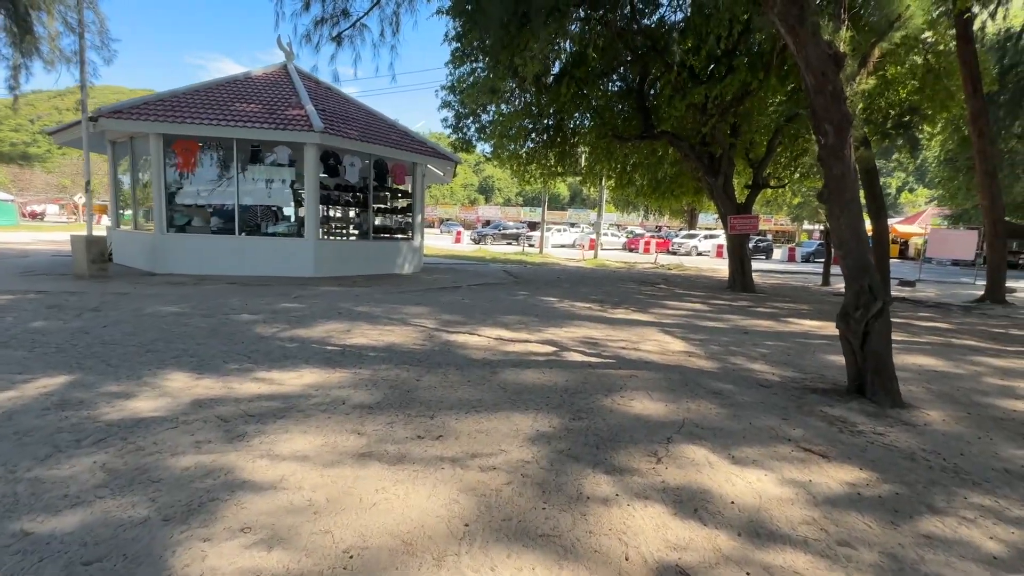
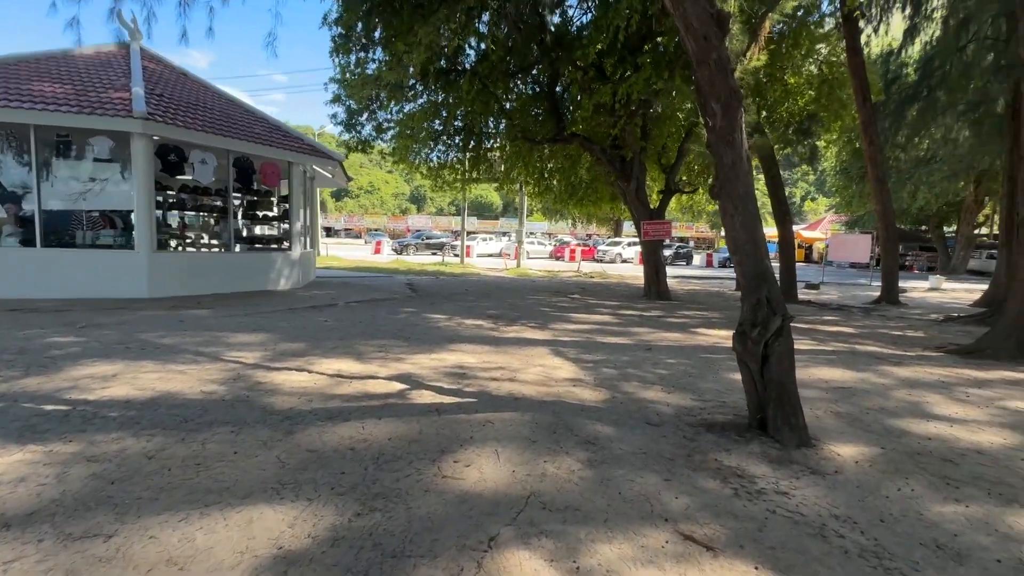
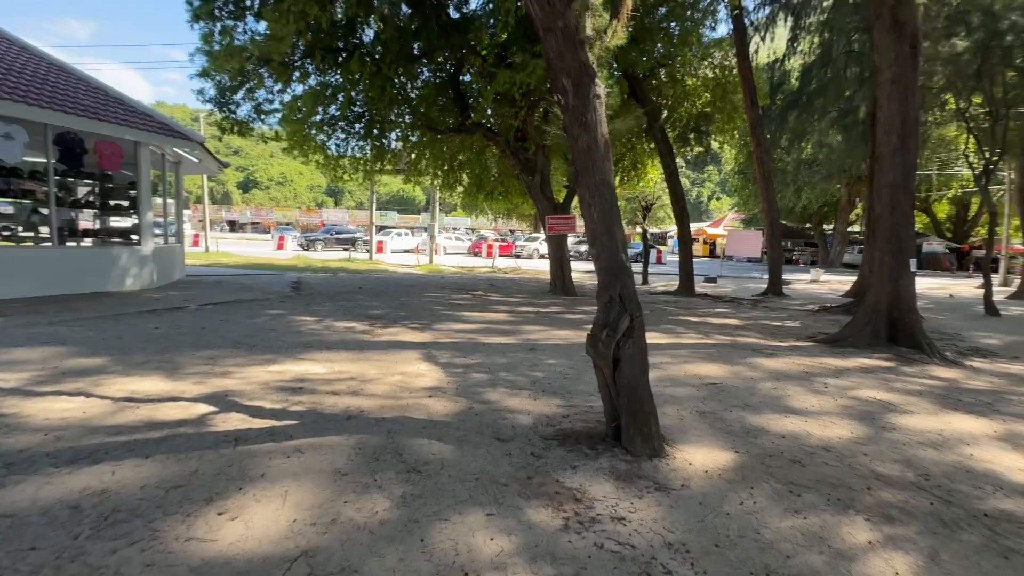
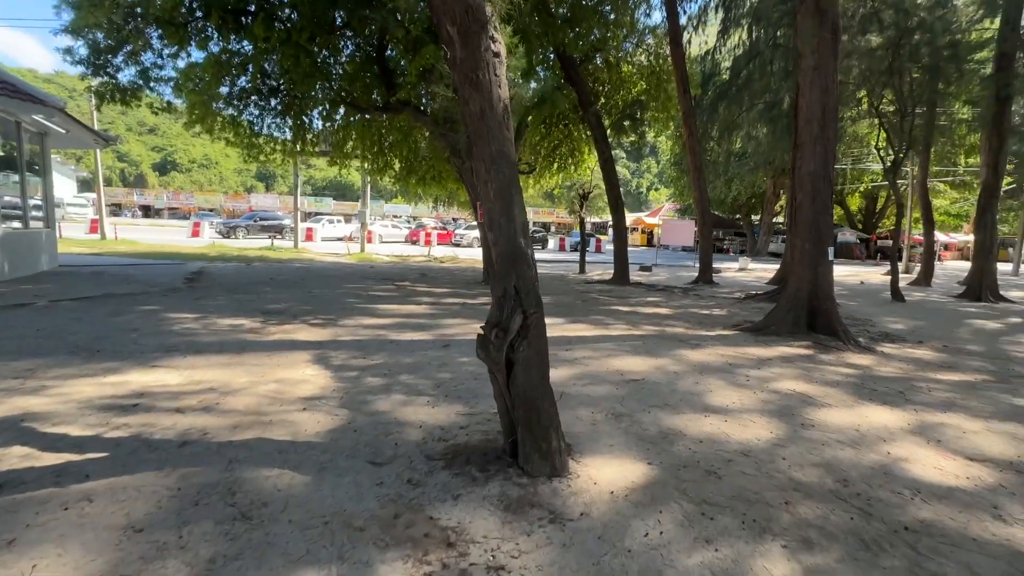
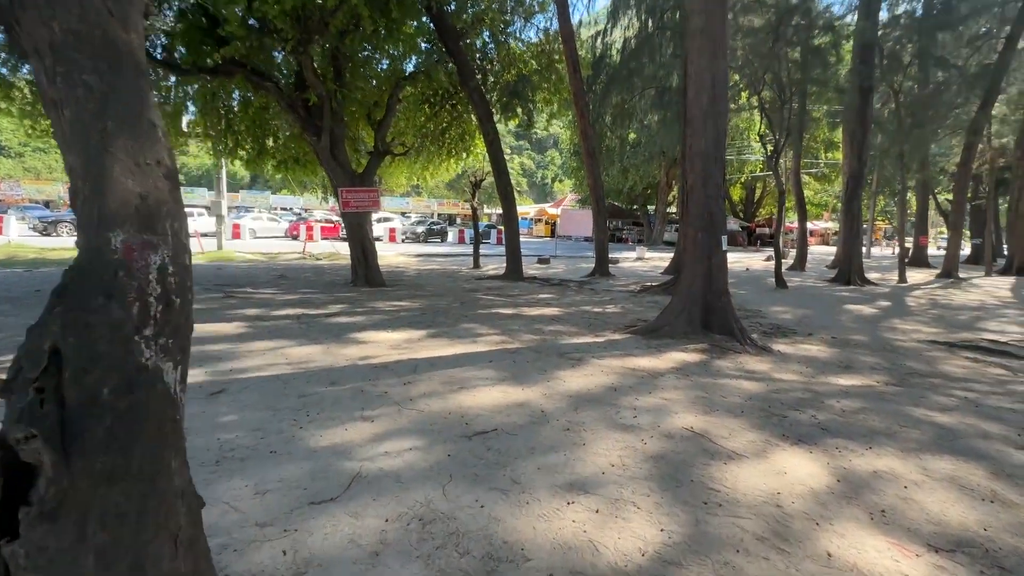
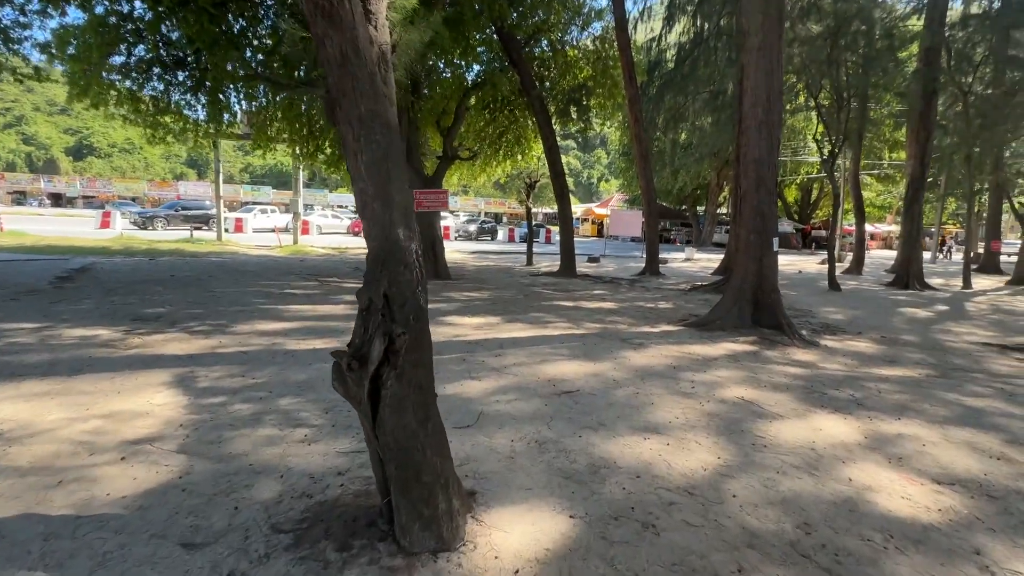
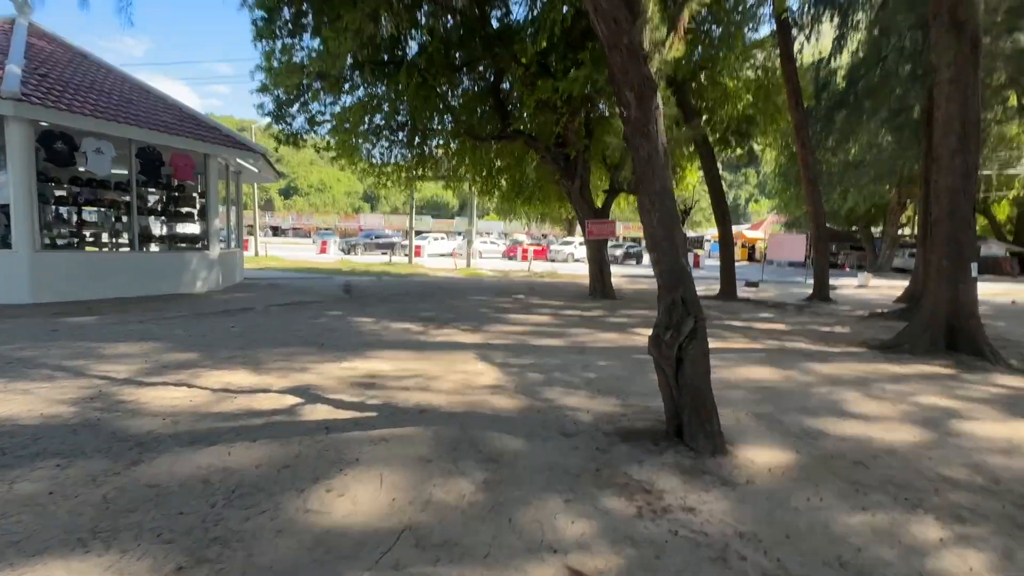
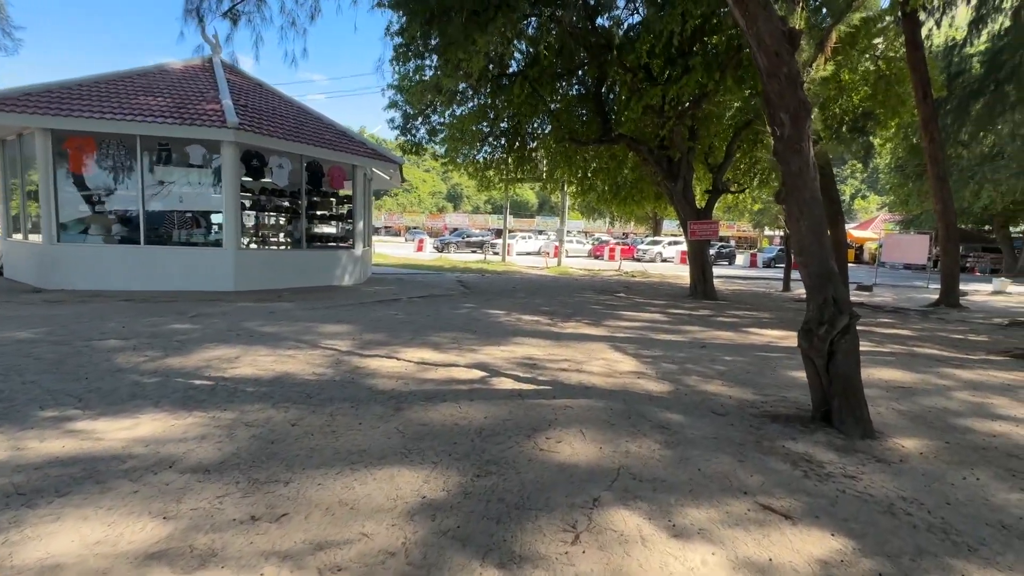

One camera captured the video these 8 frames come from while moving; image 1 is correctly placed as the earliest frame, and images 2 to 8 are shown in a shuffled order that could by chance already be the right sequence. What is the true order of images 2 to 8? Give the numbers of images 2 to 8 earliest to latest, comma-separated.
8, 2, 7, 3, 4, 6, 5
